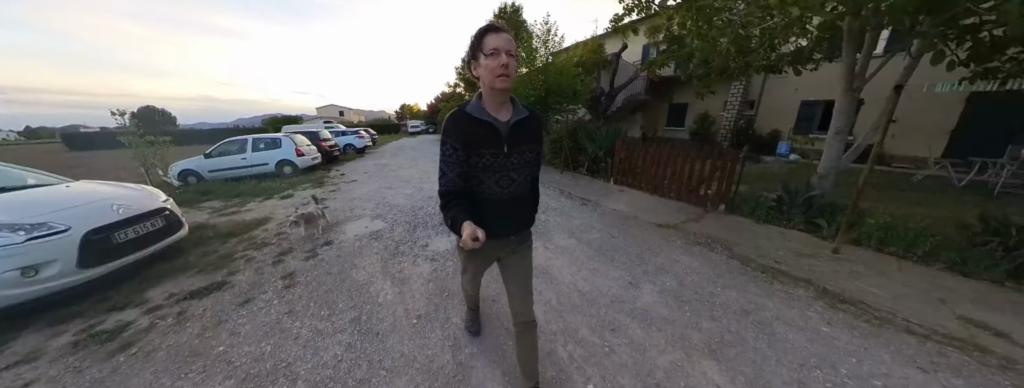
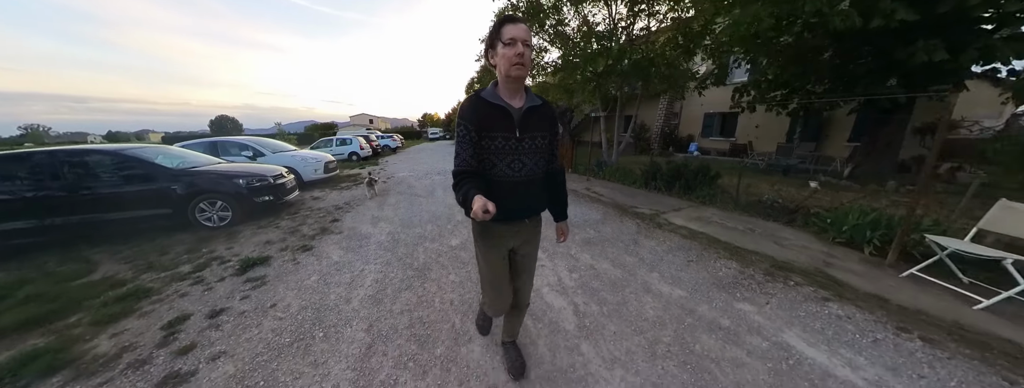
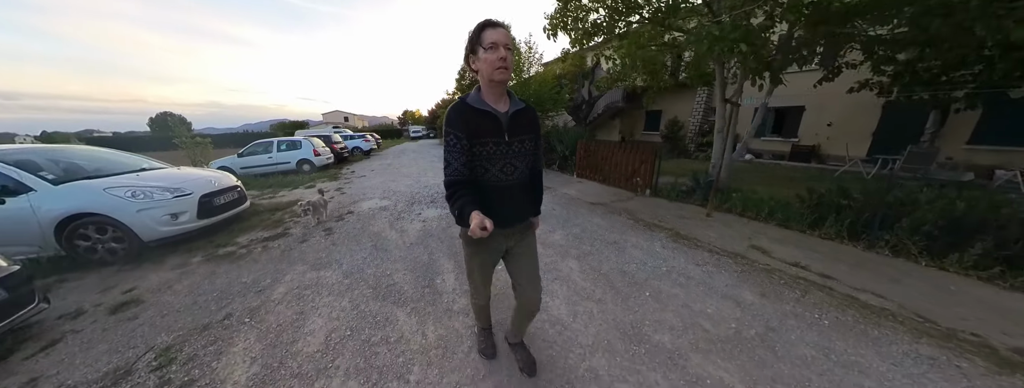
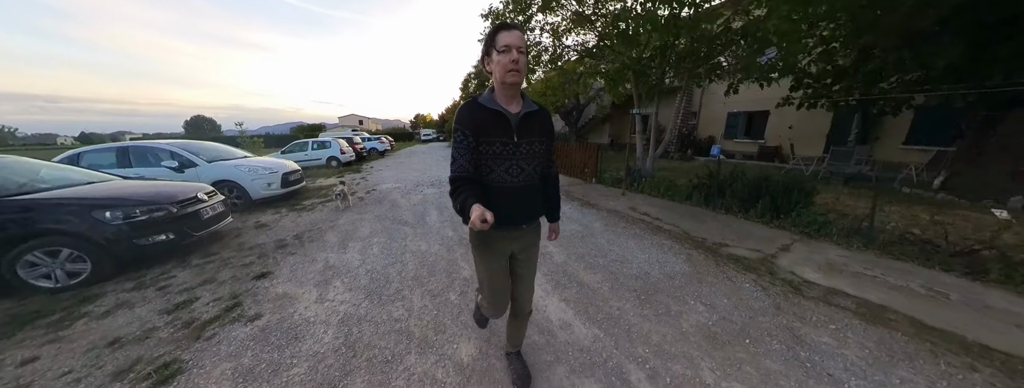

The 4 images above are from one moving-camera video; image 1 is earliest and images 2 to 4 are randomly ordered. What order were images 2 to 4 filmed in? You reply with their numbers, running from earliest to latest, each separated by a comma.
3, 4, 2
